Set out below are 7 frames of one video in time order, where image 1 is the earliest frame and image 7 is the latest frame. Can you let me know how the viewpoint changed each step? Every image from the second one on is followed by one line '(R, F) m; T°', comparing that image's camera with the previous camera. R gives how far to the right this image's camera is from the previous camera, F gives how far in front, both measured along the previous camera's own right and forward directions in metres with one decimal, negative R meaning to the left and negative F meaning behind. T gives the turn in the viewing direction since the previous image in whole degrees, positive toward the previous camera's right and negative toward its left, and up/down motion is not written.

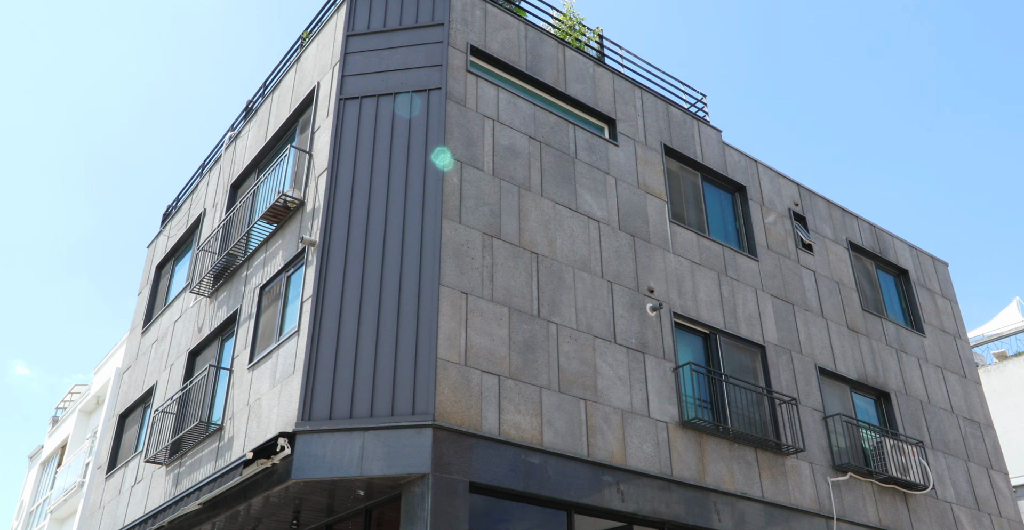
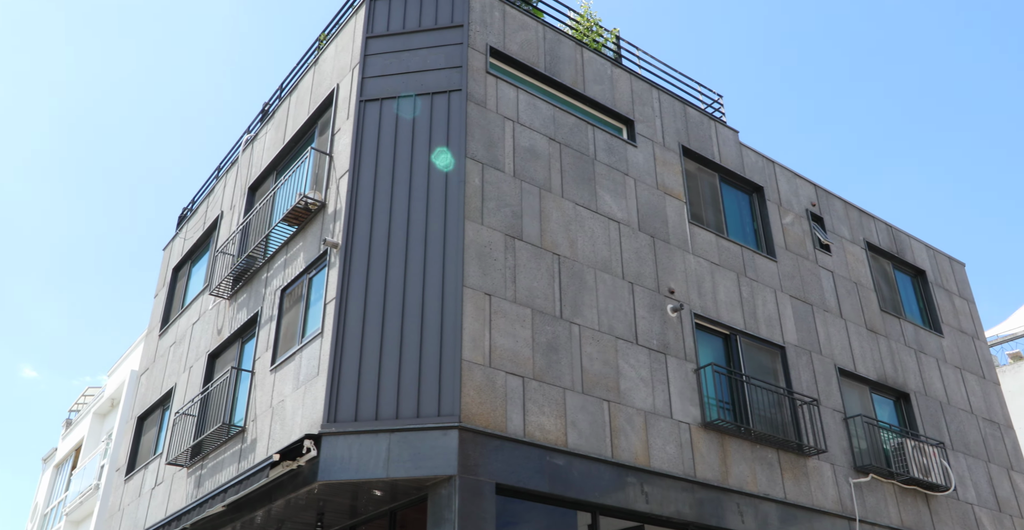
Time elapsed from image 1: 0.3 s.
(-0.2, 0.0) m; 0°
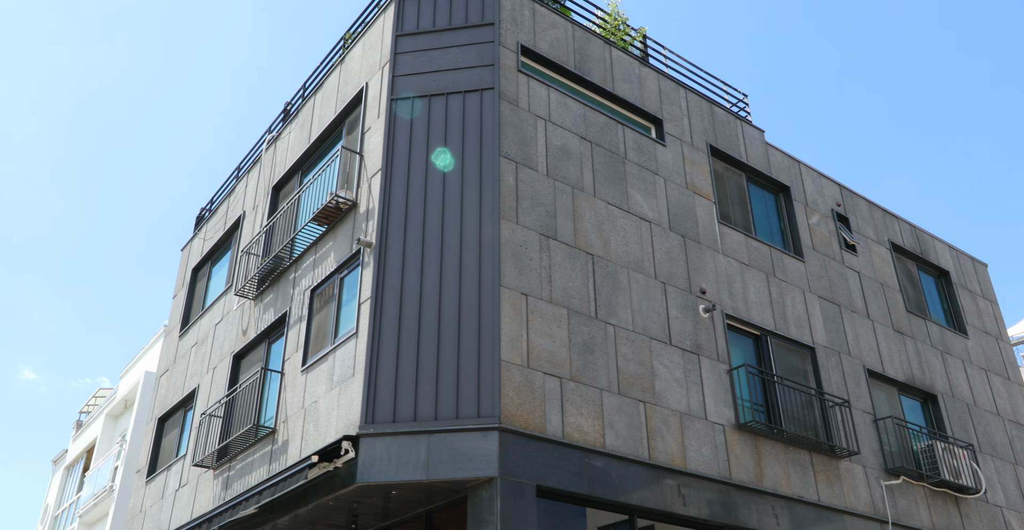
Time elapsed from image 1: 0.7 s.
(-0.5, +0.1) m; 0°
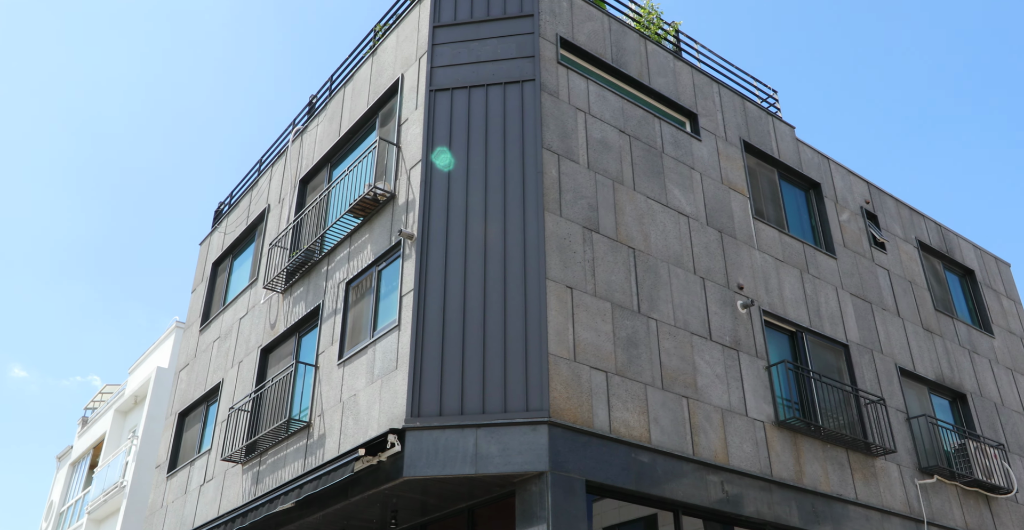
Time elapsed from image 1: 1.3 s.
(-0.6, +0.1) m; 0°
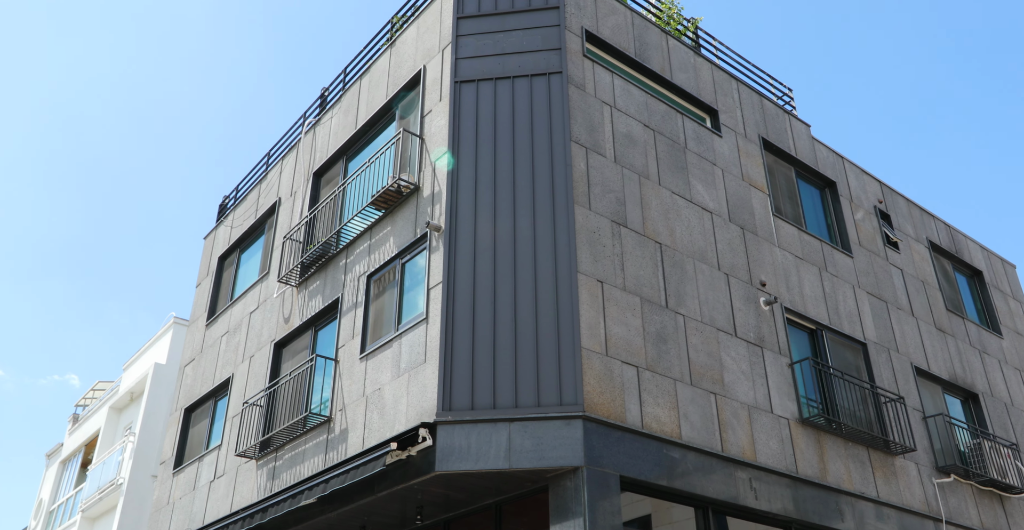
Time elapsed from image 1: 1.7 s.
(-0.6, +0.1) m; +1°
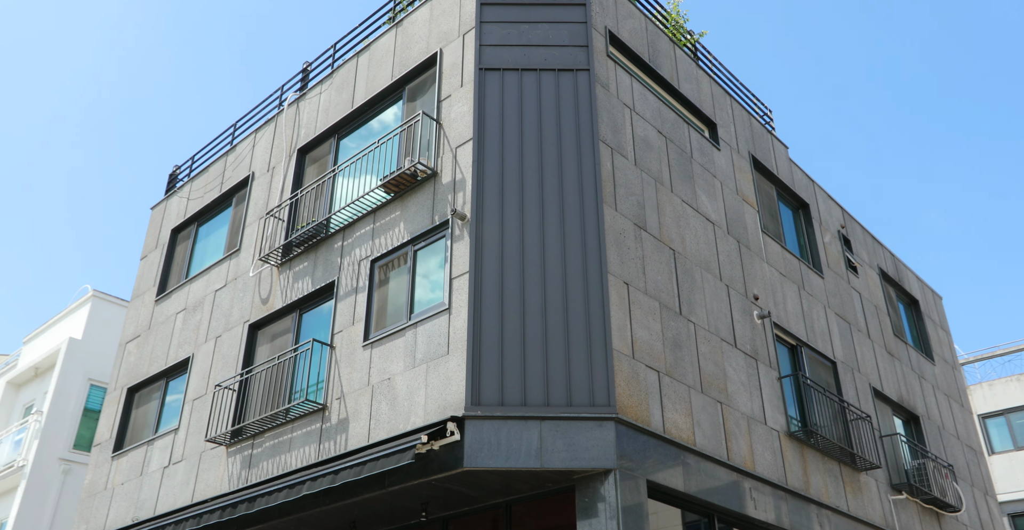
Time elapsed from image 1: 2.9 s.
(-1.7, +0.3) m; +7°
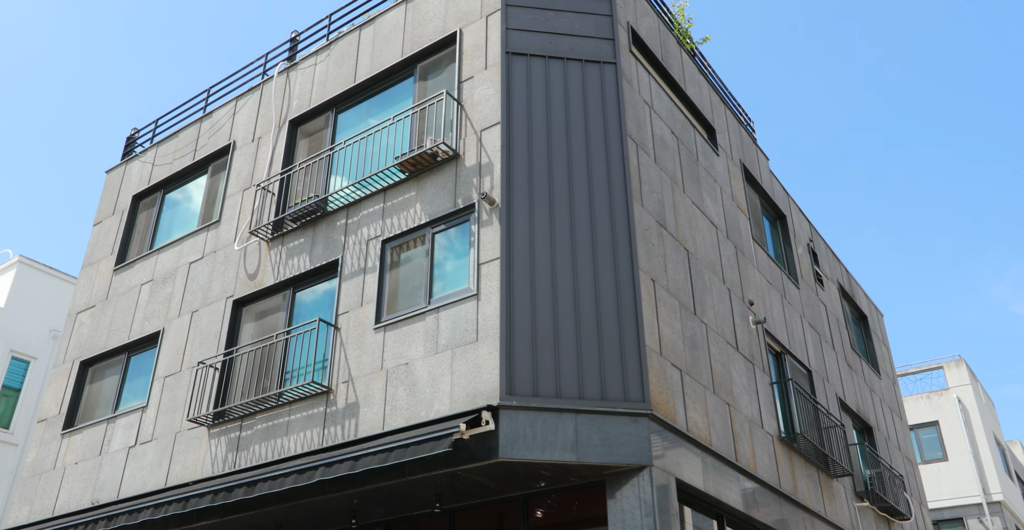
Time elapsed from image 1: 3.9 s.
(-1.5, +0.3) m; +6°
